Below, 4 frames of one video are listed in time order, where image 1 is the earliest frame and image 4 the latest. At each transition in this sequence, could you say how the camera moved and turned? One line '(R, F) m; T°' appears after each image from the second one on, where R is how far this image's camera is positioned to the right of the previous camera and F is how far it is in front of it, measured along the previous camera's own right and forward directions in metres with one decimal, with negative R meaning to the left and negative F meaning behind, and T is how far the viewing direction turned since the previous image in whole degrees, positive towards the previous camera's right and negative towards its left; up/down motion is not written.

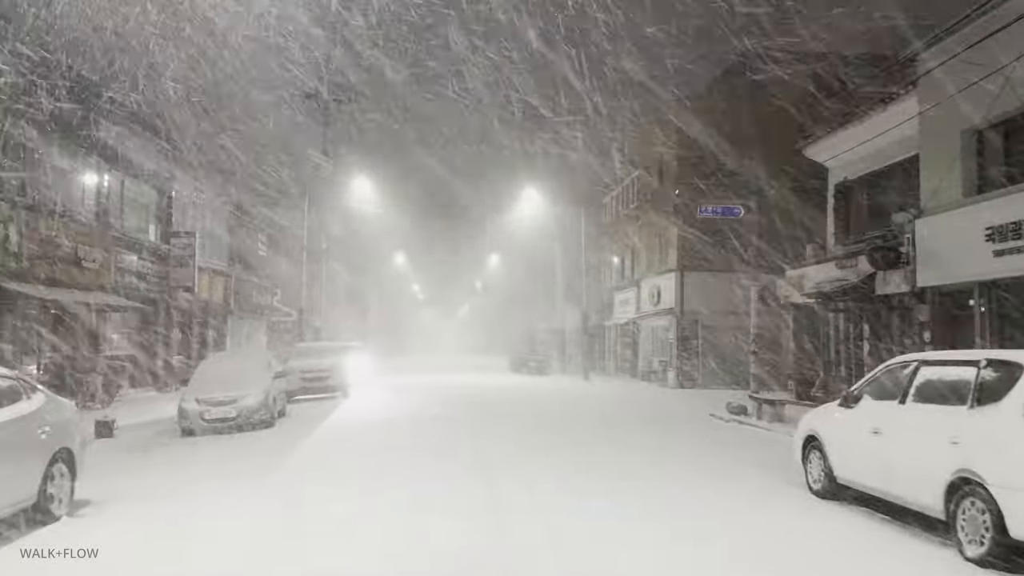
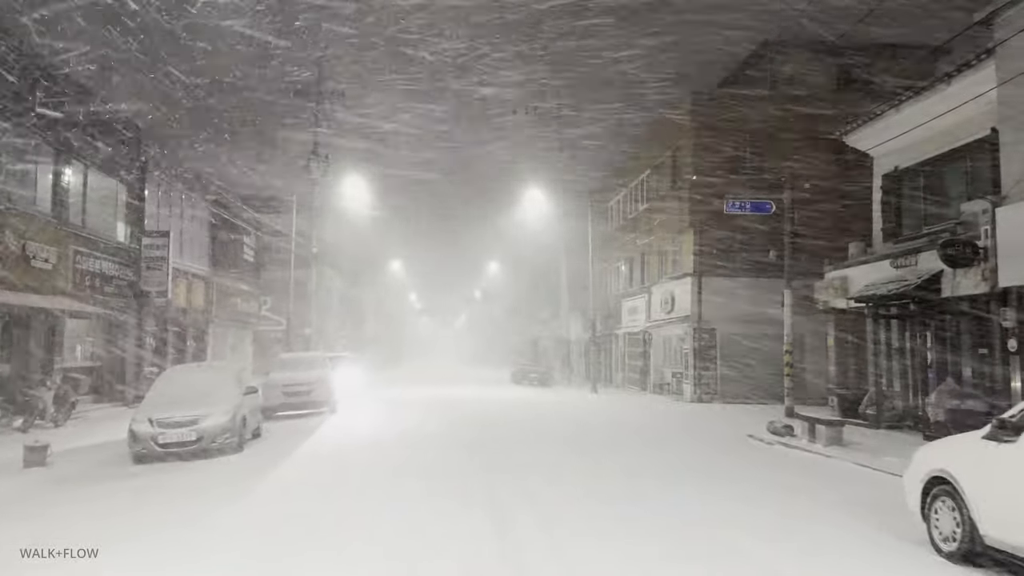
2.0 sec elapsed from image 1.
(-0.2, +2.1) m; 0°
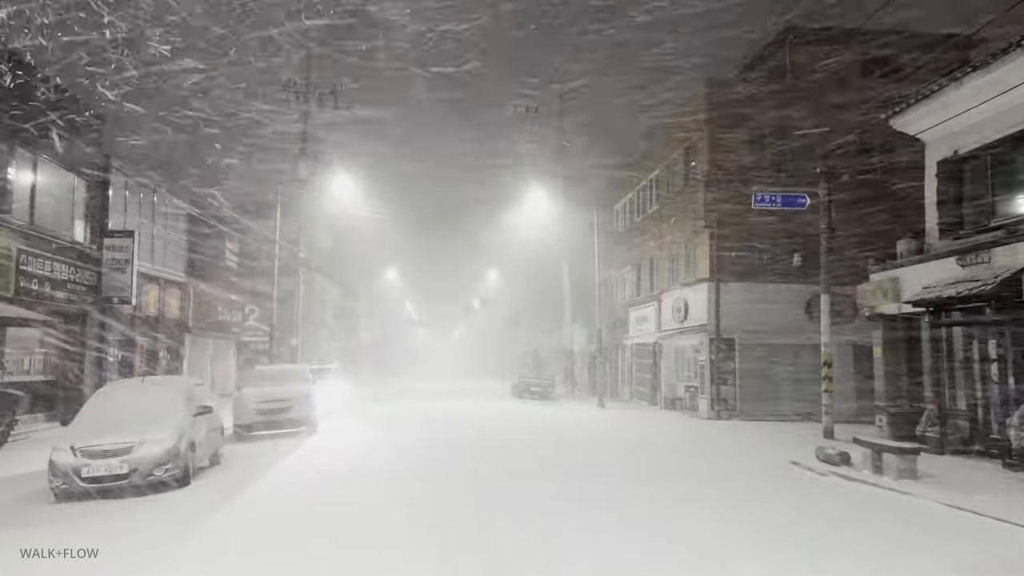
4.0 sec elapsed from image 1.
(-0.1, +2.1) m; 0°
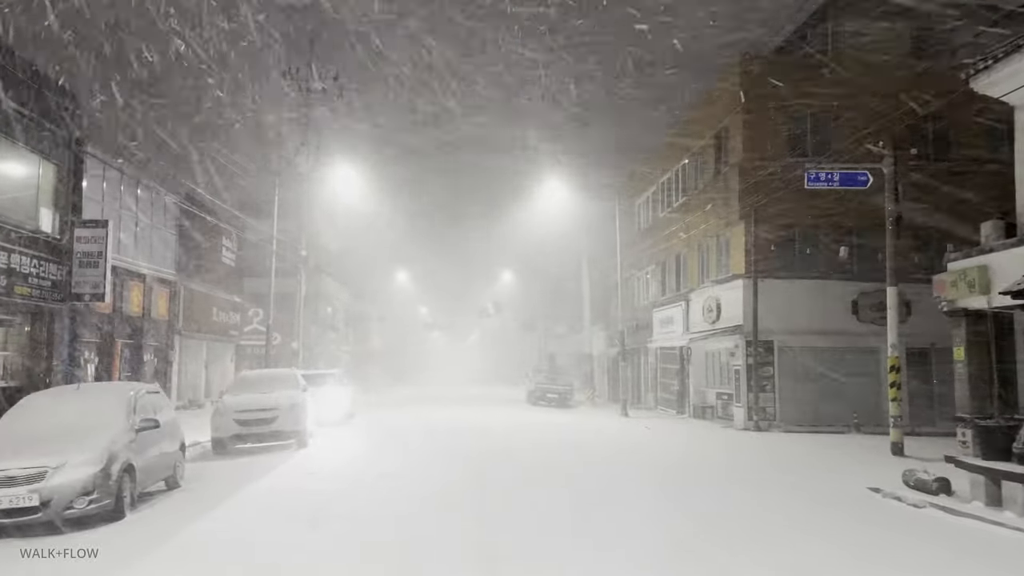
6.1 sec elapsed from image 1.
(0.0, +2.1) m; -1°
